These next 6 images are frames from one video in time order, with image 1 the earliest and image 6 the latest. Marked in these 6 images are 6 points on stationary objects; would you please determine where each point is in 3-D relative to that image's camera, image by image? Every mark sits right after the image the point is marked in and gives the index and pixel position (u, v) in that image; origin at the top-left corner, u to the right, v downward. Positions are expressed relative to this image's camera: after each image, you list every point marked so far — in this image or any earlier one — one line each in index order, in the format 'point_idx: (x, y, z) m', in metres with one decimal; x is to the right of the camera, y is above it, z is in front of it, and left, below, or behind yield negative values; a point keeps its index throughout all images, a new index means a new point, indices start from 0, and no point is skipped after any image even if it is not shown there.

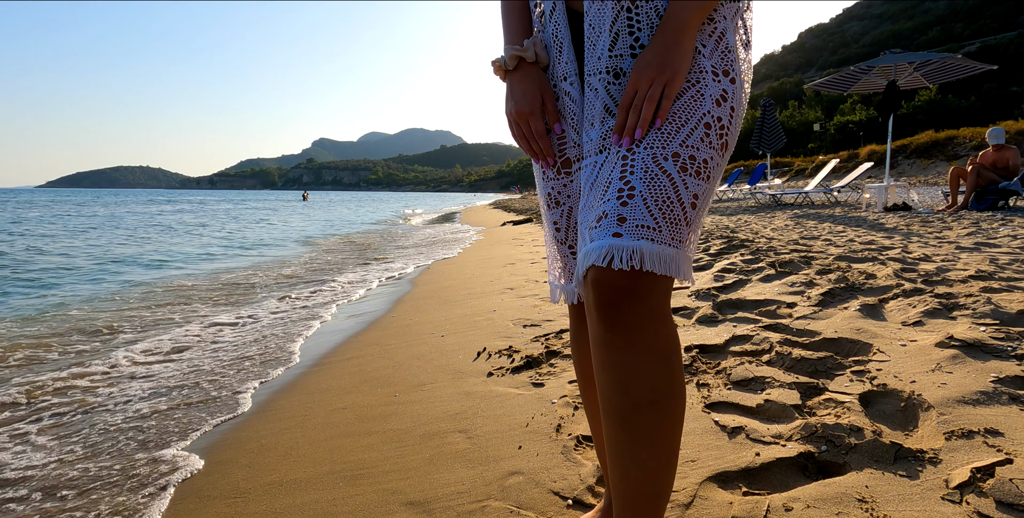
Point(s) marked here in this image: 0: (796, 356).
0: (+1.0, -0.3, +2.0) m
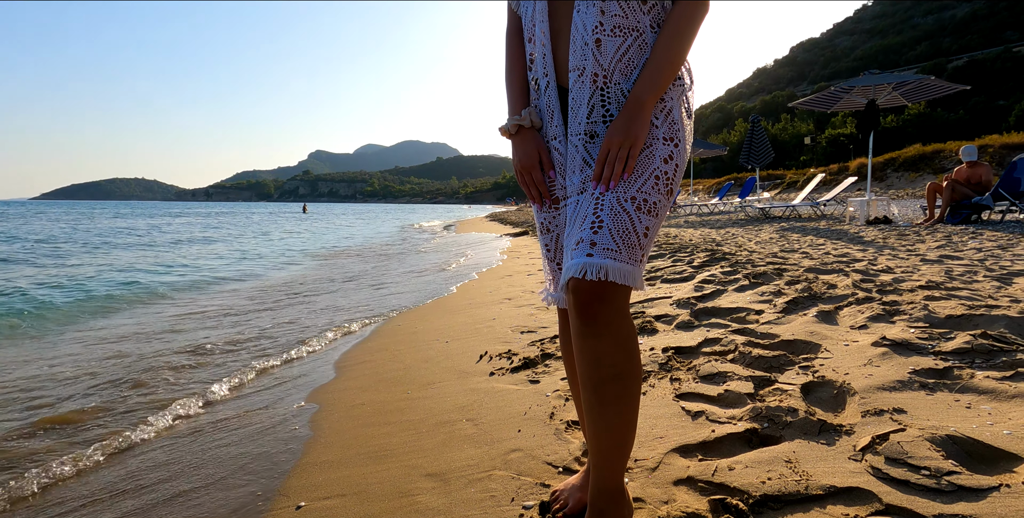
0: (+1.0, -0.4, +2.3) m
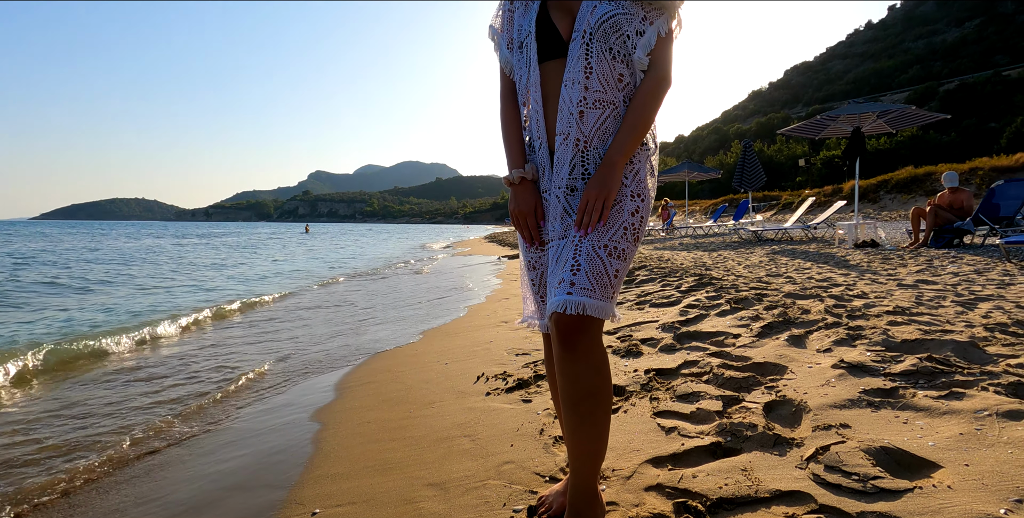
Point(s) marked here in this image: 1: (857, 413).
0: (+1.0, -0.5, +2.5) m
1: (+1.2, -0.6, +2.0) m
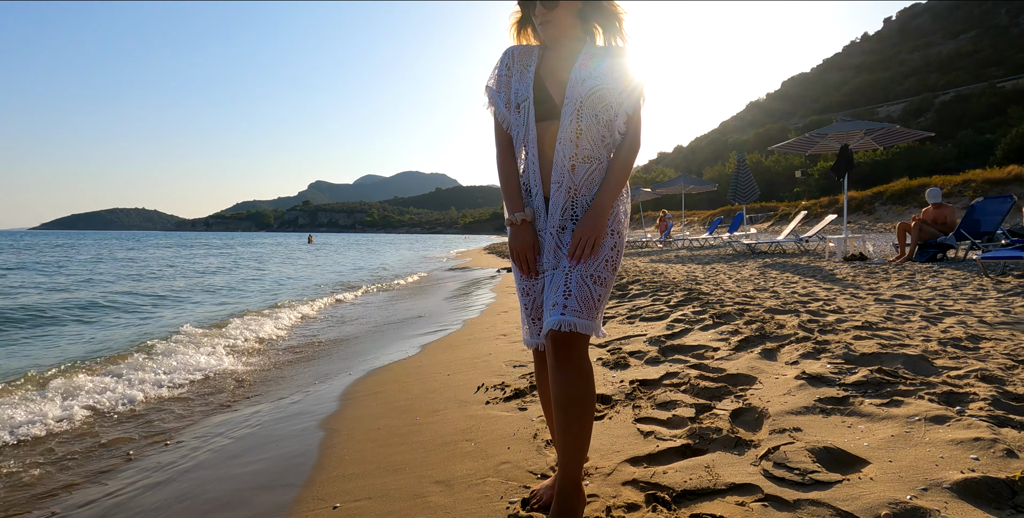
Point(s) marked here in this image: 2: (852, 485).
0: (+1.0, -0.7, +2.8) m
1: (+1.2, -0.7, +2.2) m
2: (+1.1, -0.7, +1.7) m
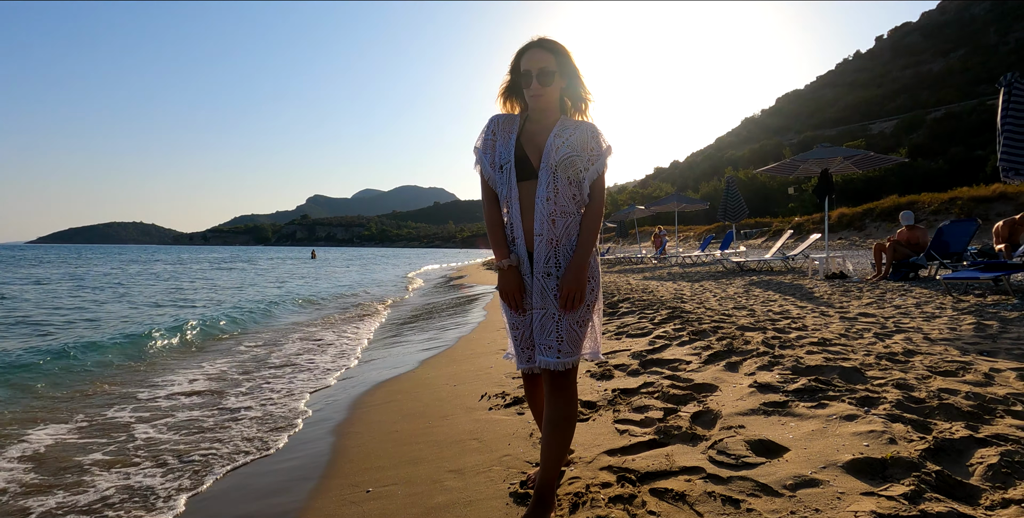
0: (+1.0, -0.8, +3.3) m
1: (+1.2, -0.8, +2.8) m
2: (+1.1, -0.8, +2.2) m
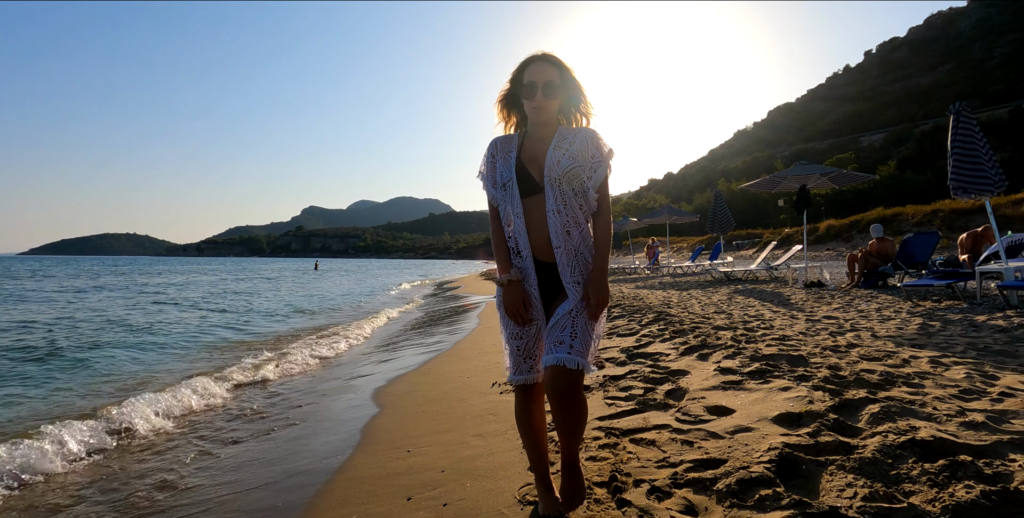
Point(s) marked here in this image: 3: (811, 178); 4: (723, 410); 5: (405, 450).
0: (+1.0, -0.9, +4.1) m
1: (+1.3, -0.9, +3.5) m
2: (+1.1, -0.9, +2.9) m
3: (+6.9, +1.9, +12.5) m
4: (+1.2, -0.9, +3.1) m
5: (-0.7, -1.3, +3.5) m
